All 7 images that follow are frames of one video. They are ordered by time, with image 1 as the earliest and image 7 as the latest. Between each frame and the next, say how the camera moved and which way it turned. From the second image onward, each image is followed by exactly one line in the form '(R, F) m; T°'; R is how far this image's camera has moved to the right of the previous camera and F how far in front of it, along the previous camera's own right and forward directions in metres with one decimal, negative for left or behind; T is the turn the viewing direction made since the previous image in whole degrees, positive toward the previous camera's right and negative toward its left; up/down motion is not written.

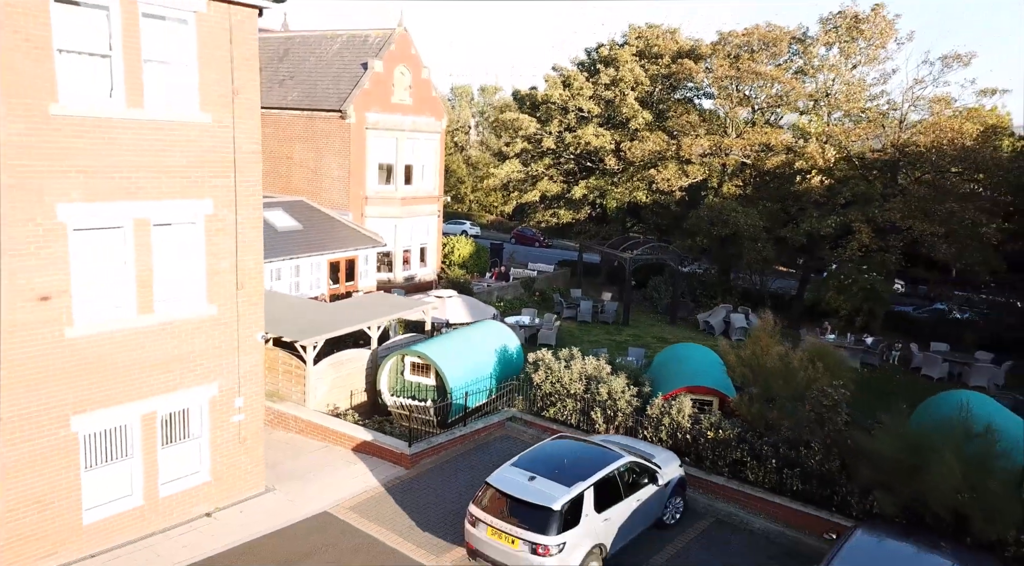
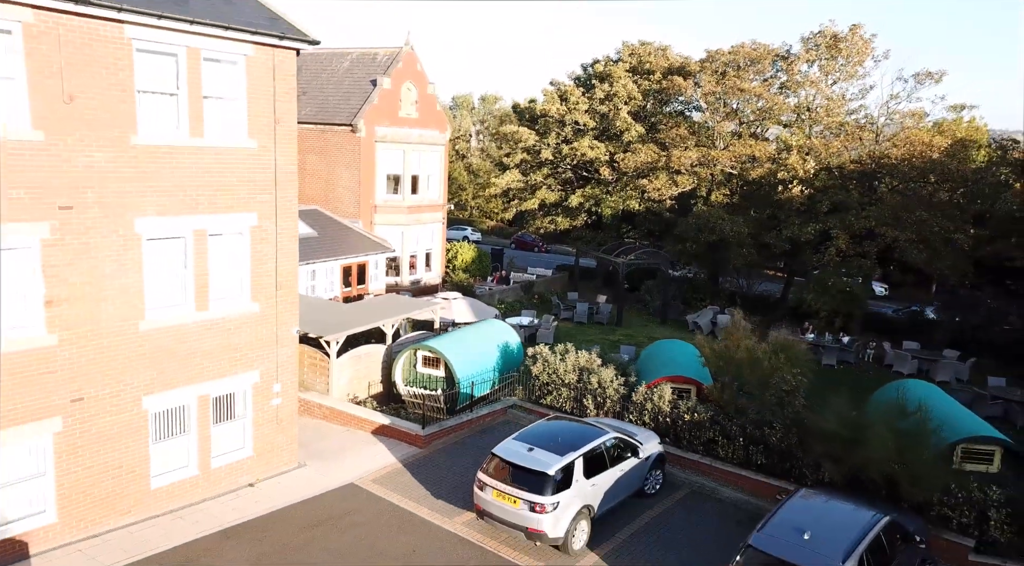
(0.0, -1.9) m; 0°
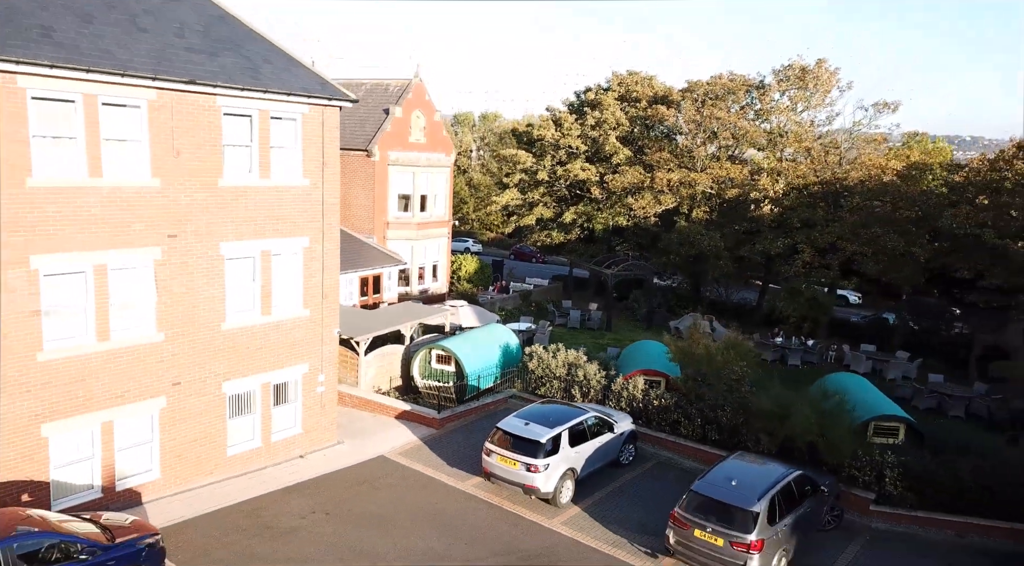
(0.0, -3.4) m; 0°
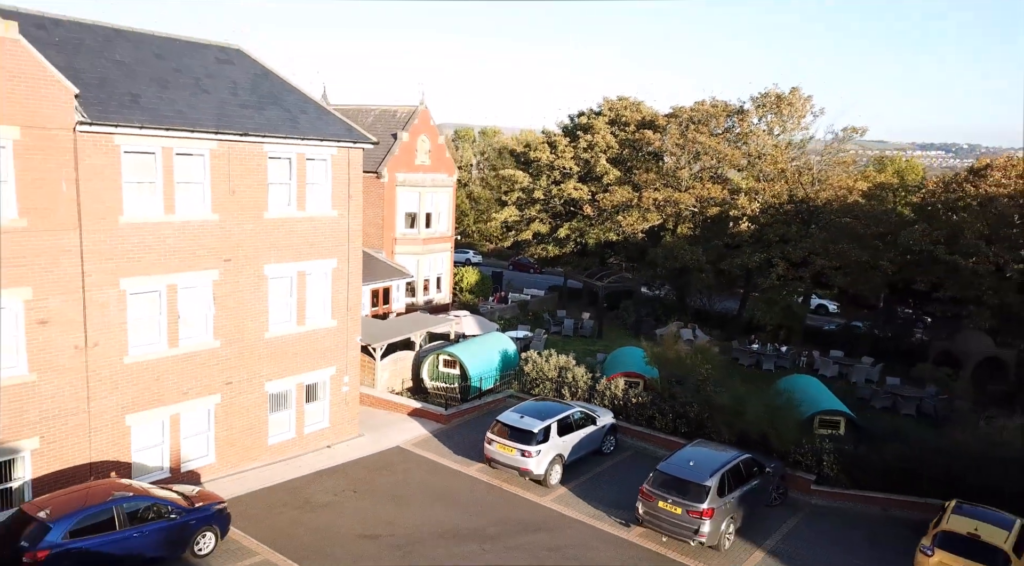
(+0.1, -2.9) m; 0°
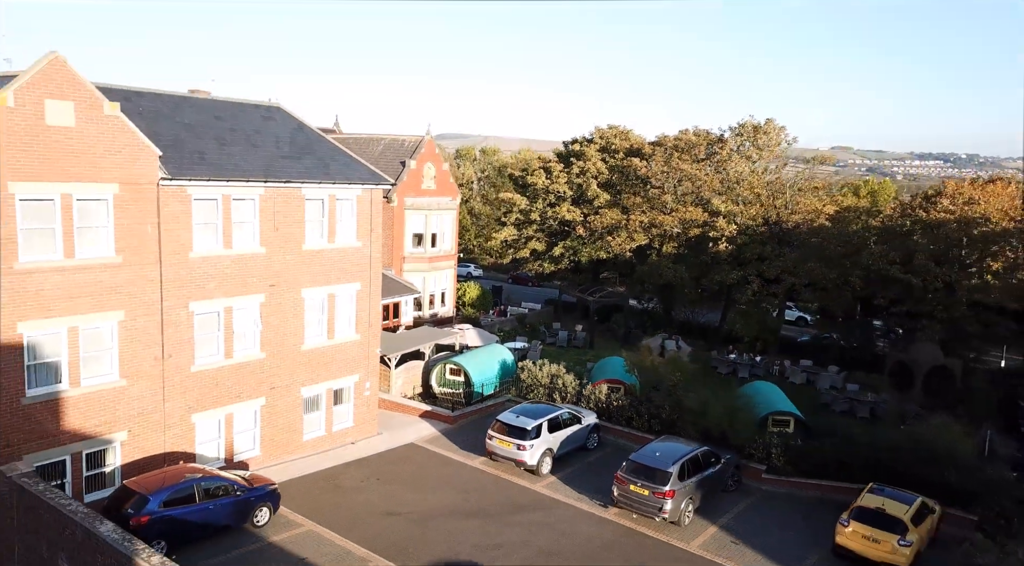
(+0.1, -3.5) m; 0°
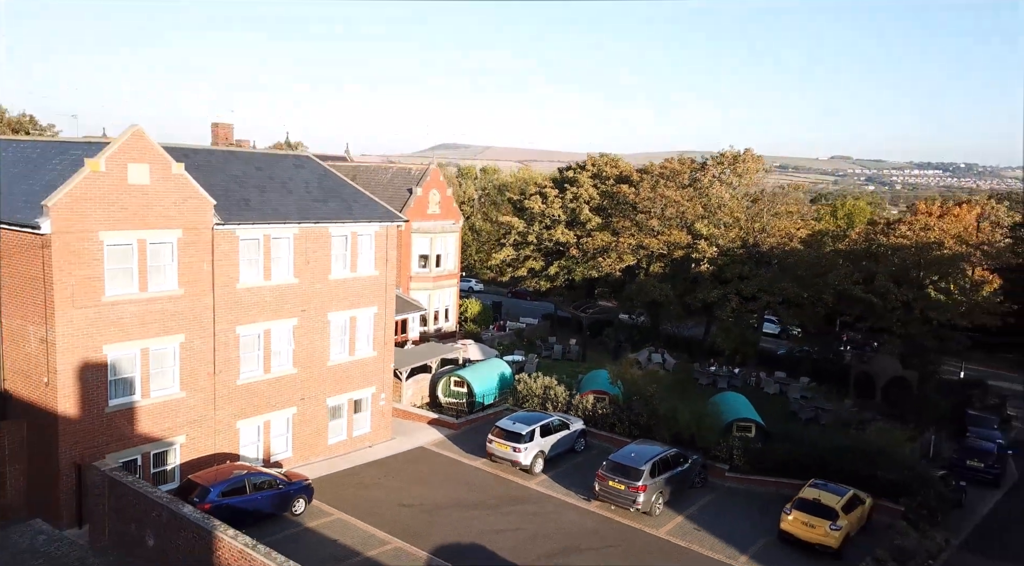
(+0.1, -3.5) m; 0°
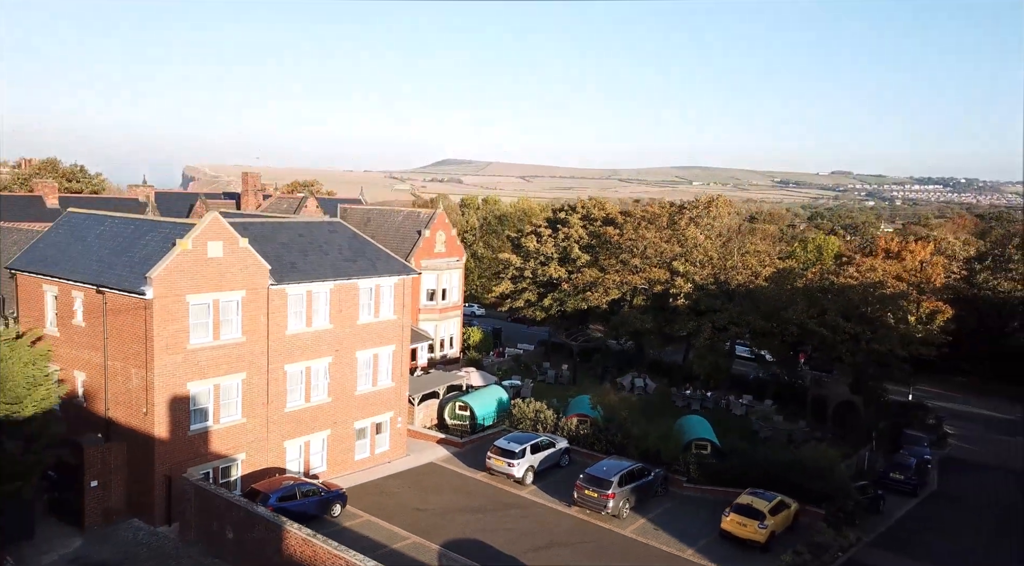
(+0.3, -5.4) m; 0°
